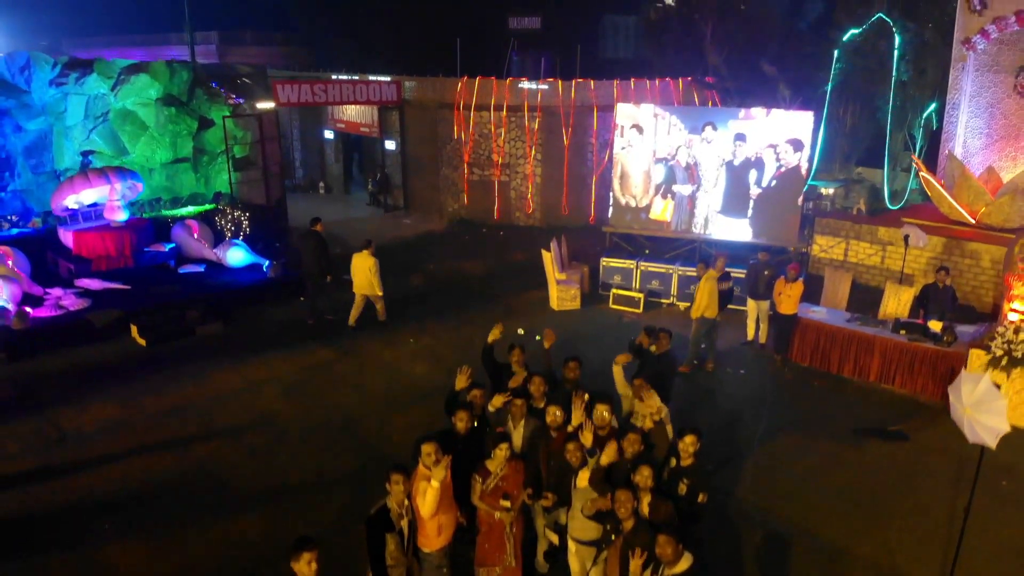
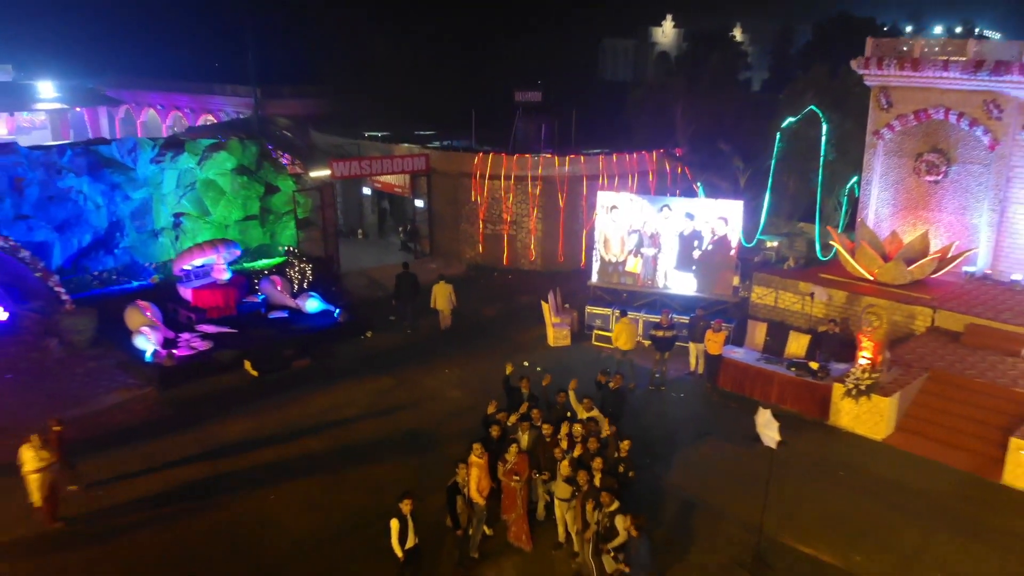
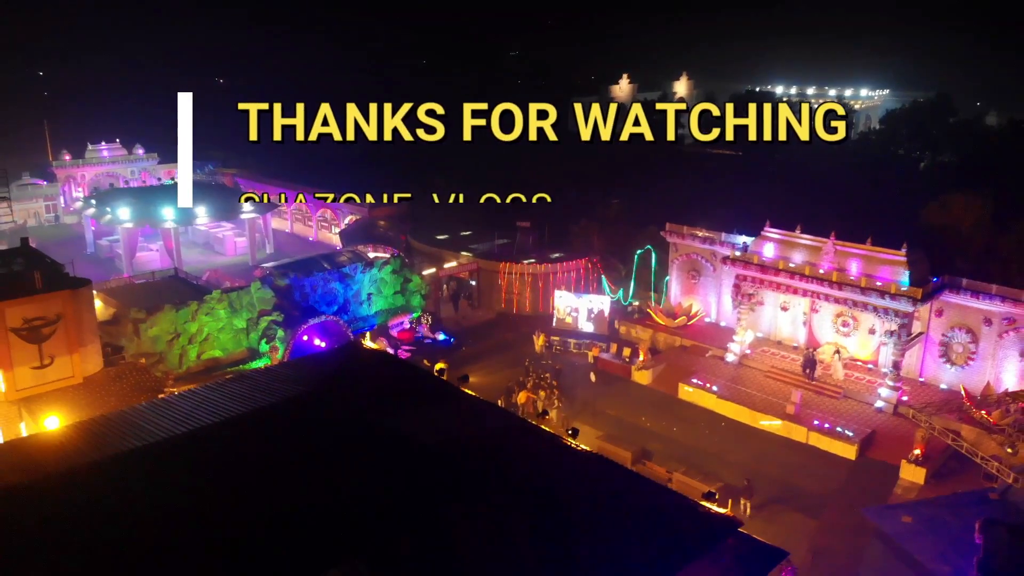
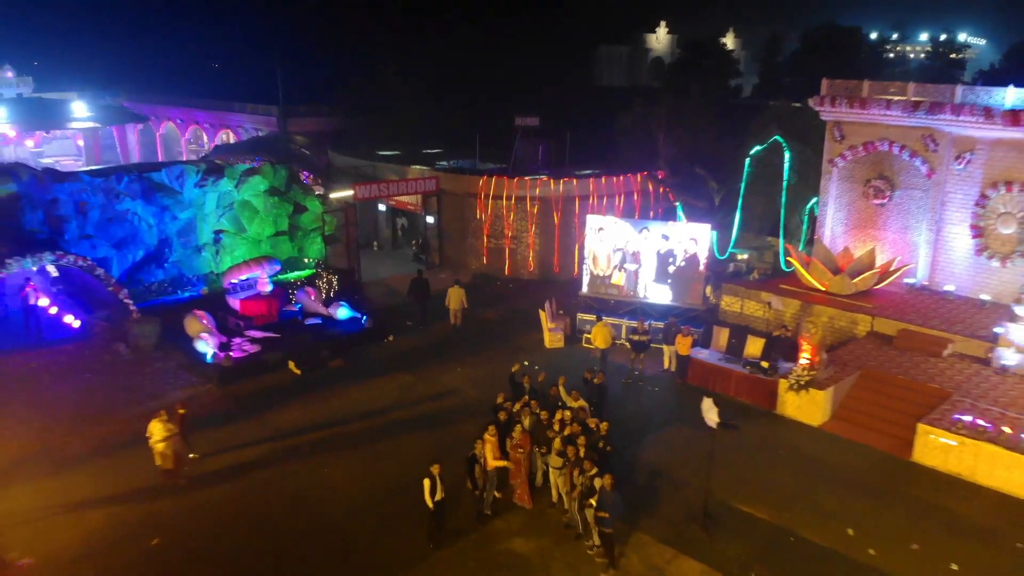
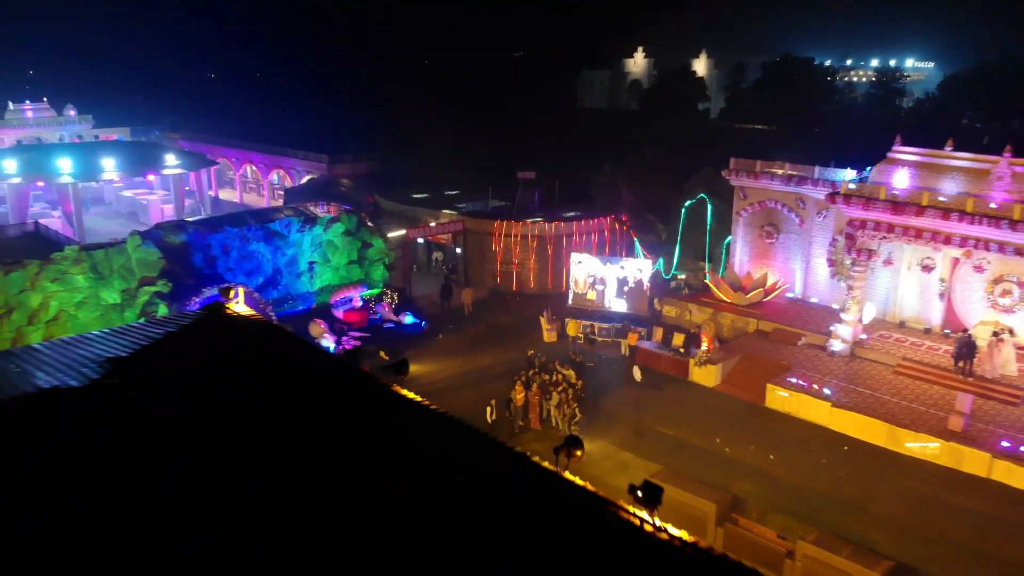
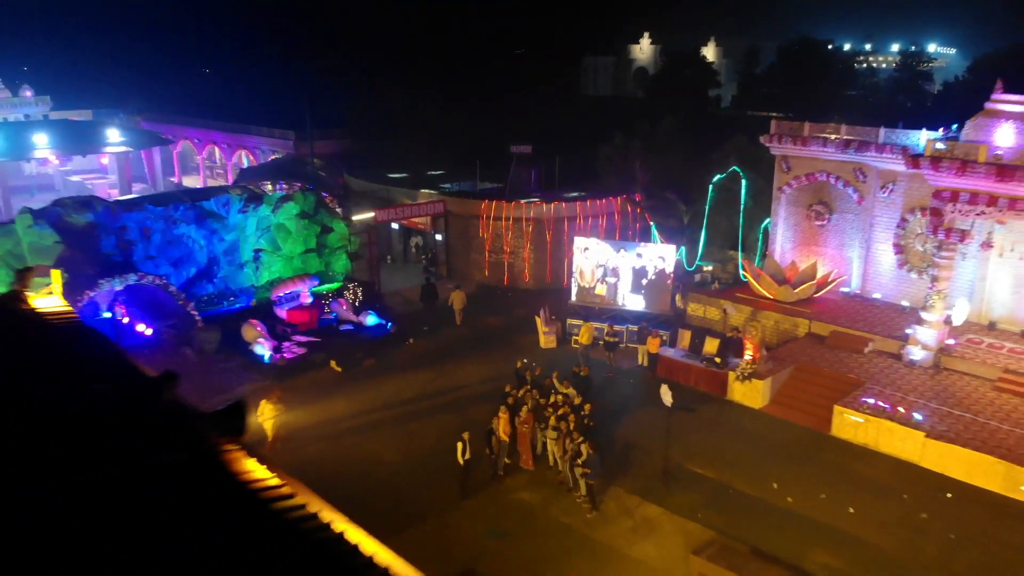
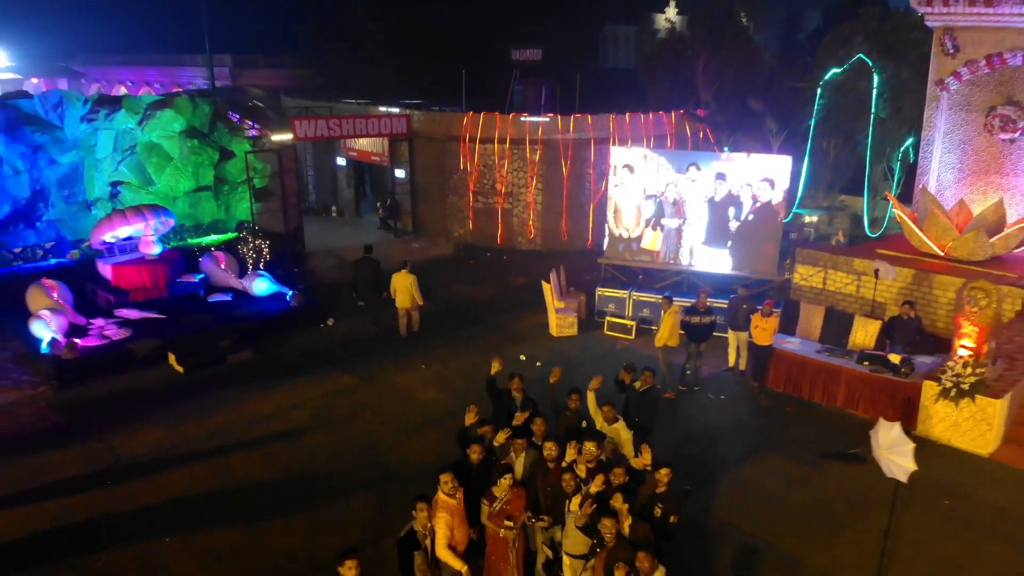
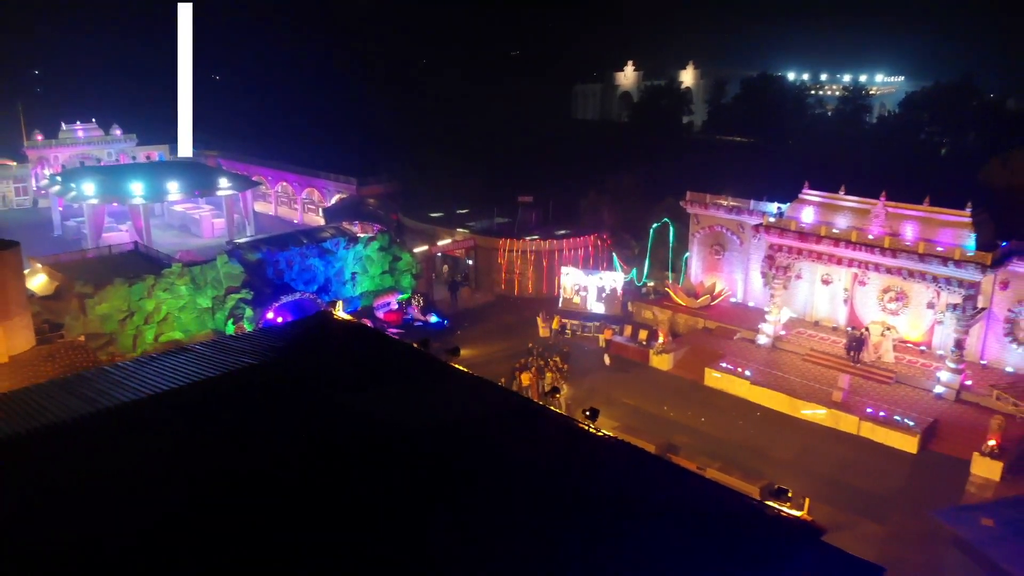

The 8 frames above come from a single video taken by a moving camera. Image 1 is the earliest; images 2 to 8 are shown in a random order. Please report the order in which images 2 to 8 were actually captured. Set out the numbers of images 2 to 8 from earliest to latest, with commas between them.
7, 2, 4, 6, 5, 8, 3
